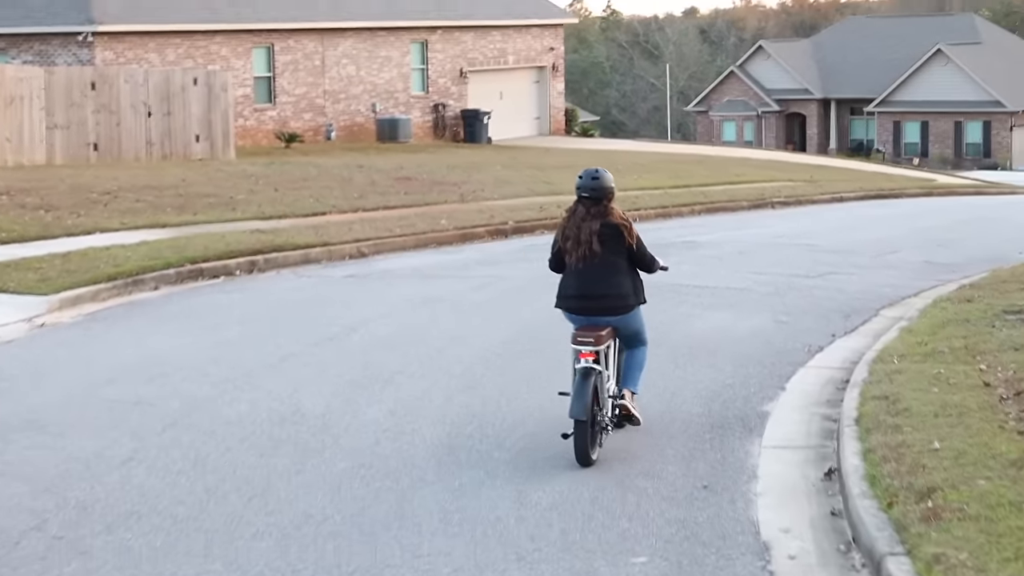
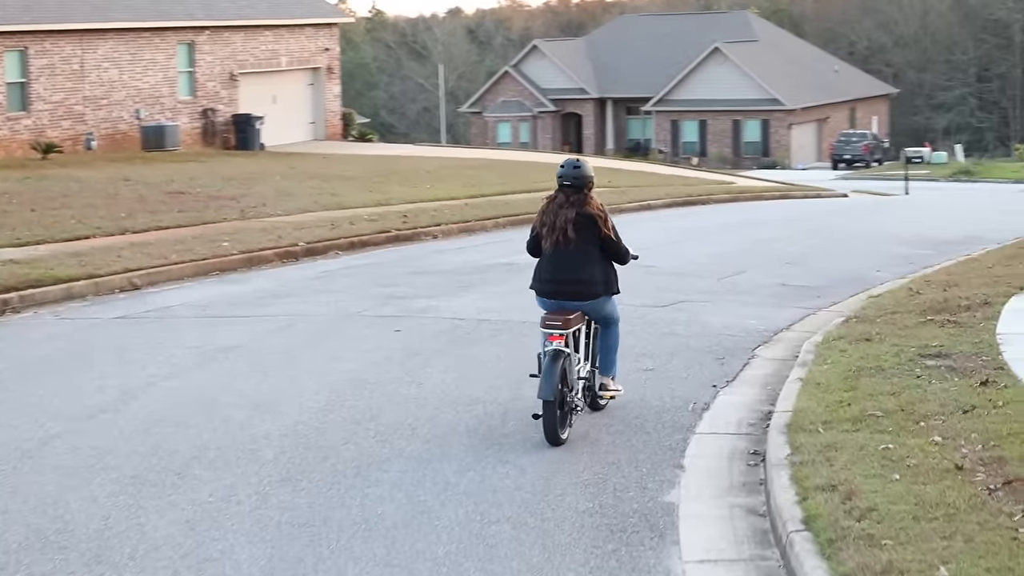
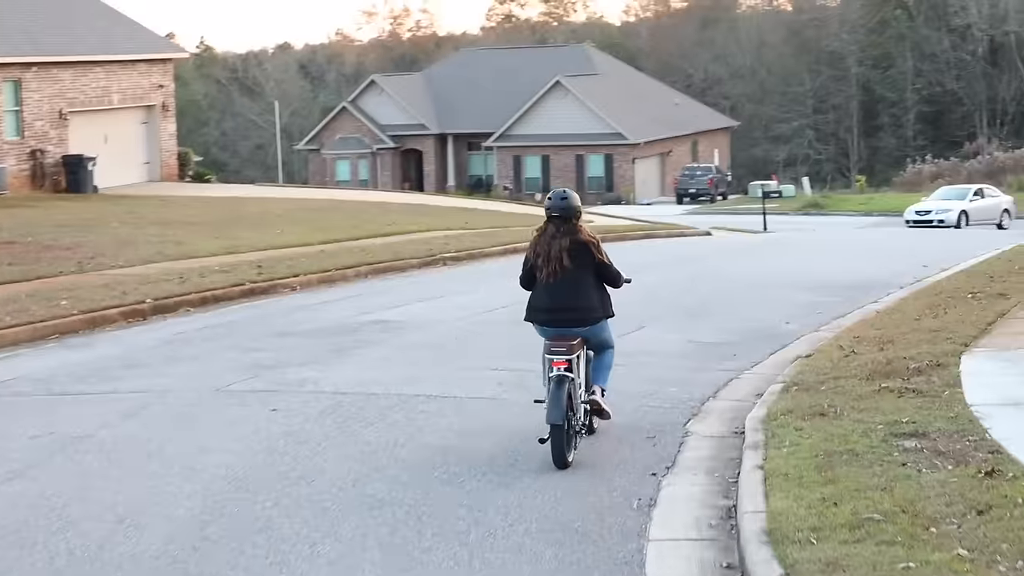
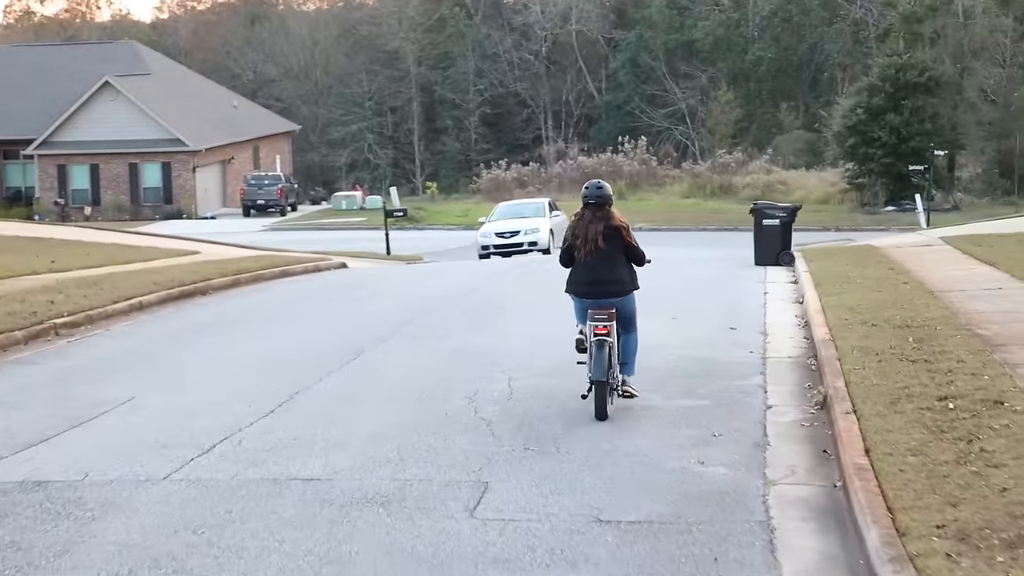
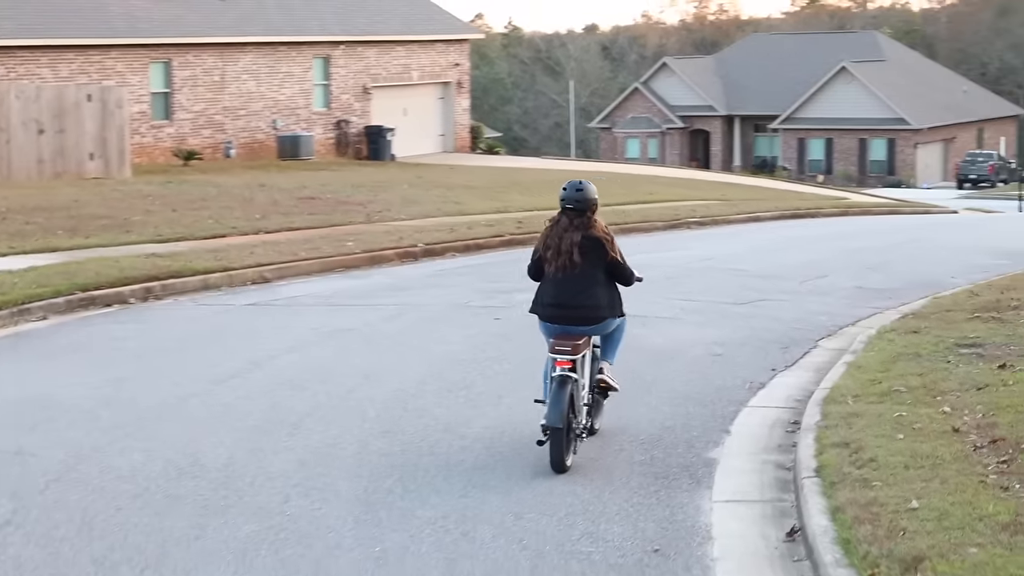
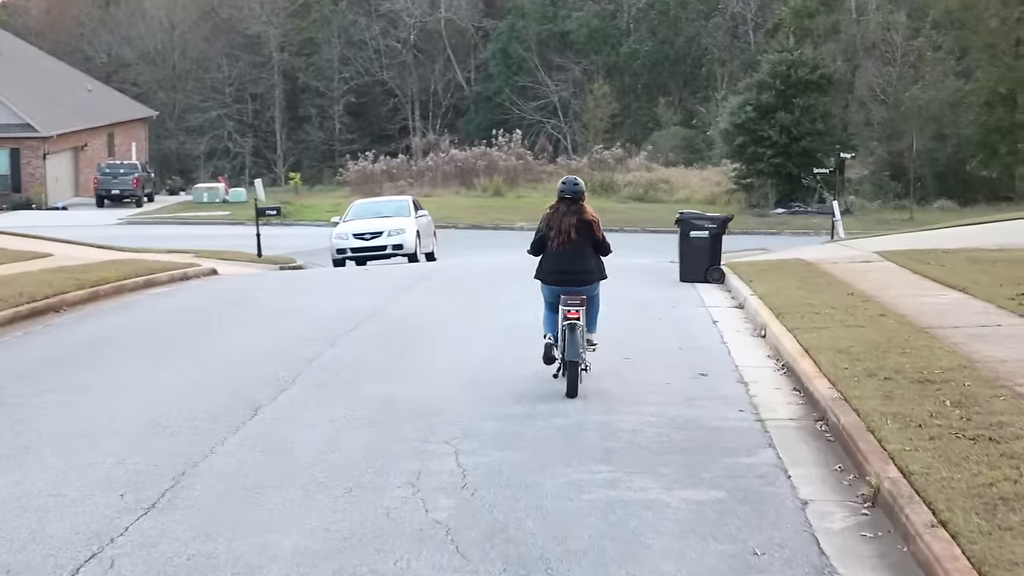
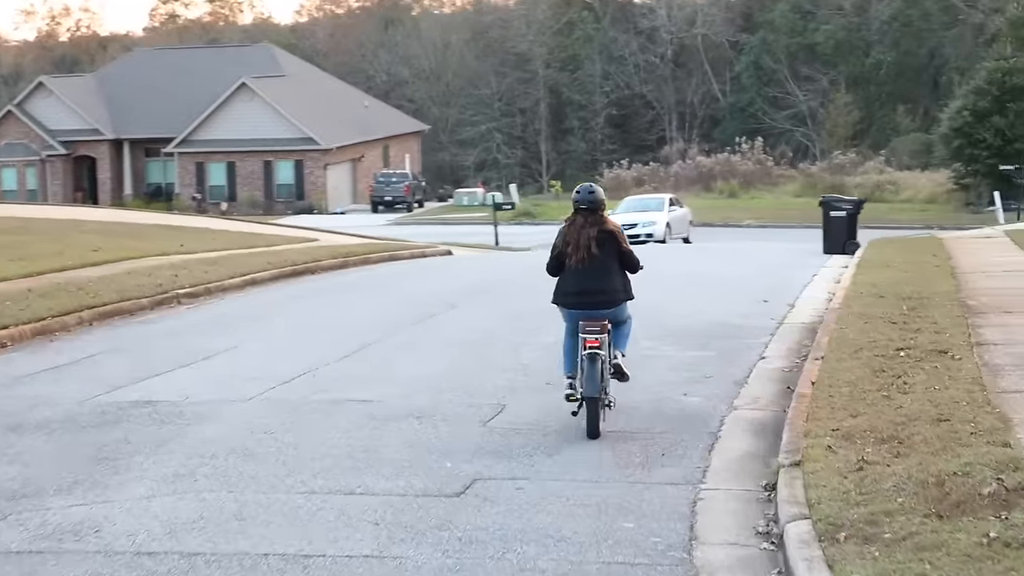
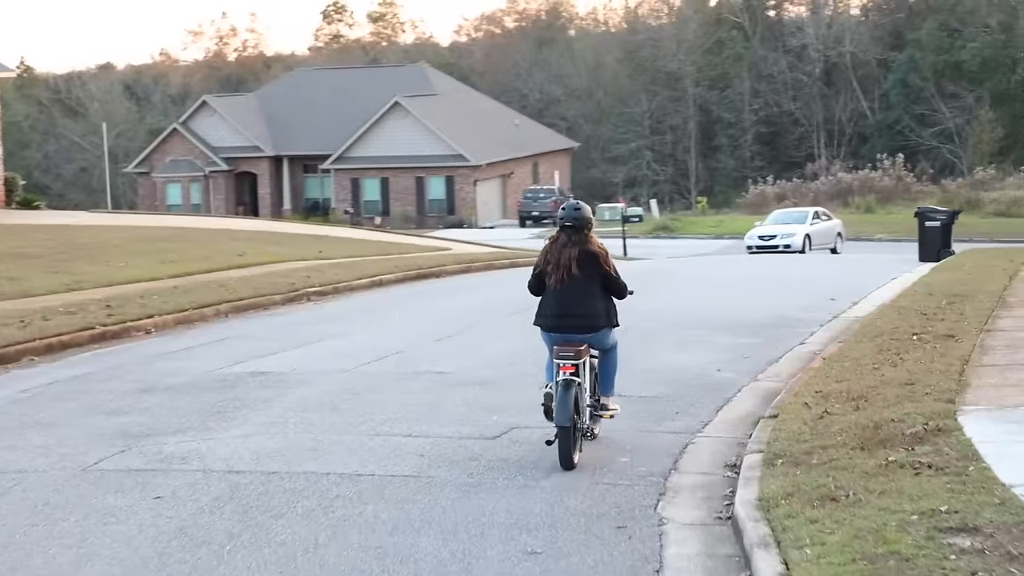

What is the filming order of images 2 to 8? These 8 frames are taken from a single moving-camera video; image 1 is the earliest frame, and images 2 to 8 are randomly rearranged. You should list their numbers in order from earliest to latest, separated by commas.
5, 2, 3, 8, 7, 4, 6
